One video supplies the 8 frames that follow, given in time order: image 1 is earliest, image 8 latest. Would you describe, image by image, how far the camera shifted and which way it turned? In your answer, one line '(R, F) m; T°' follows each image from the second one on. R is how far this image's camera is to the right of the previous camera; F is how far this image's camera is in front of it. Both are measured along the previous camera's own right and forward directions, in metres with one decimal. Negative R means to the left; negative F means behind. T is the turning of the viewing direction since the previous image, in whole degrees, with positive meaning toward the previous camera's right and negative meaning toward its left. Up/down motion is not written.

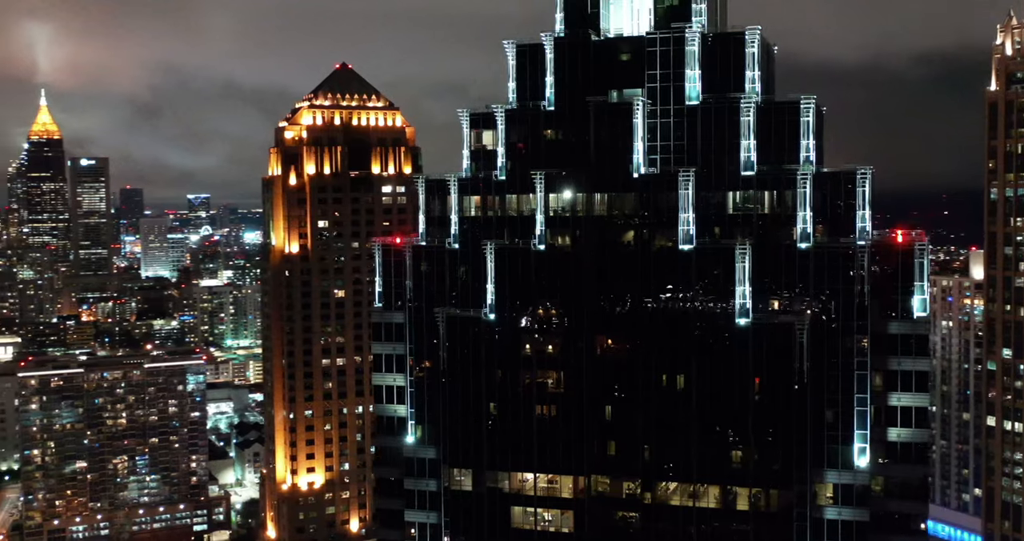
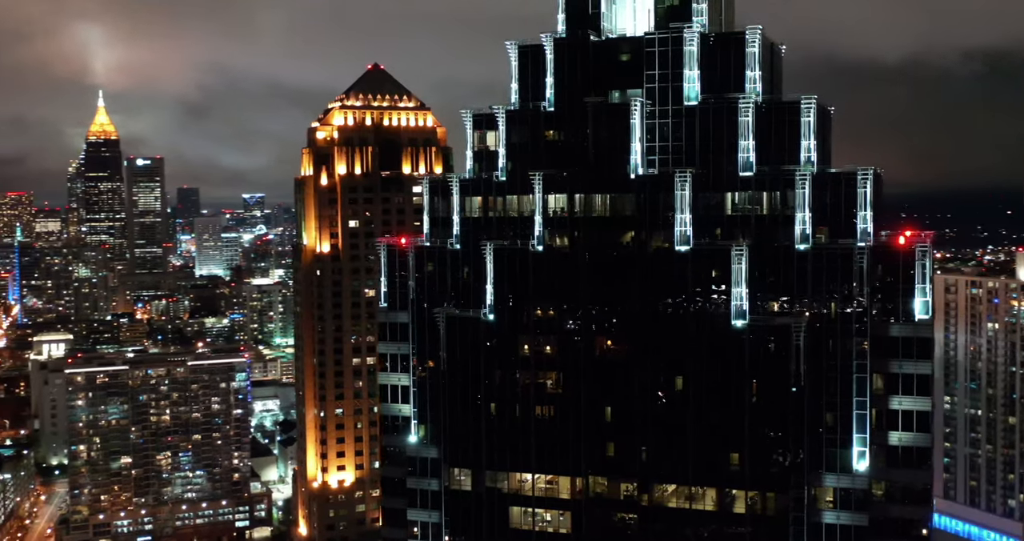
(+1.7, -0.1) m; -2°
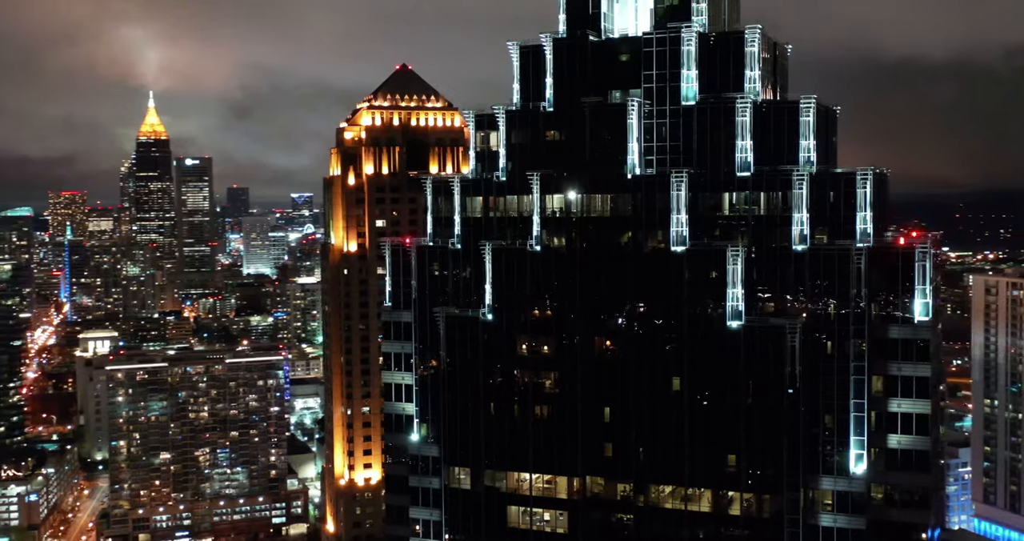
(+1.6, -0.1) m; -2°
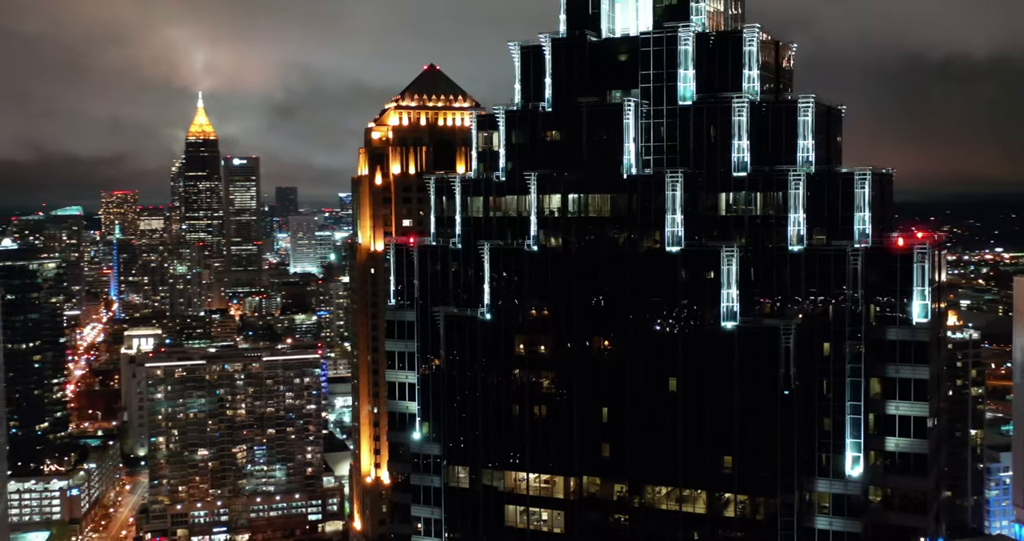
(+1.6, -0.1) m; -2°
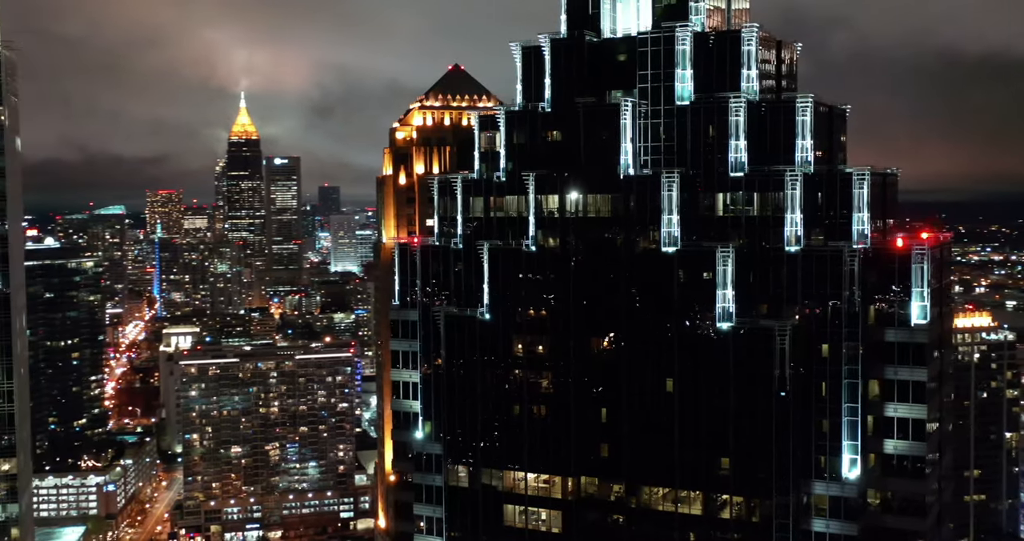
(+1.4, -0.1) m; -2°
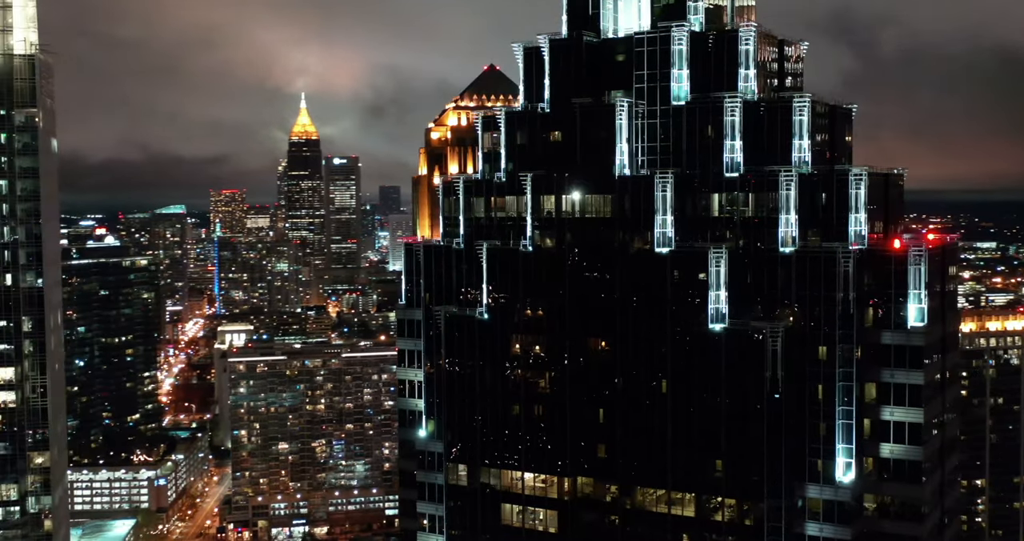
(+2.0, -0.2) m; -2°
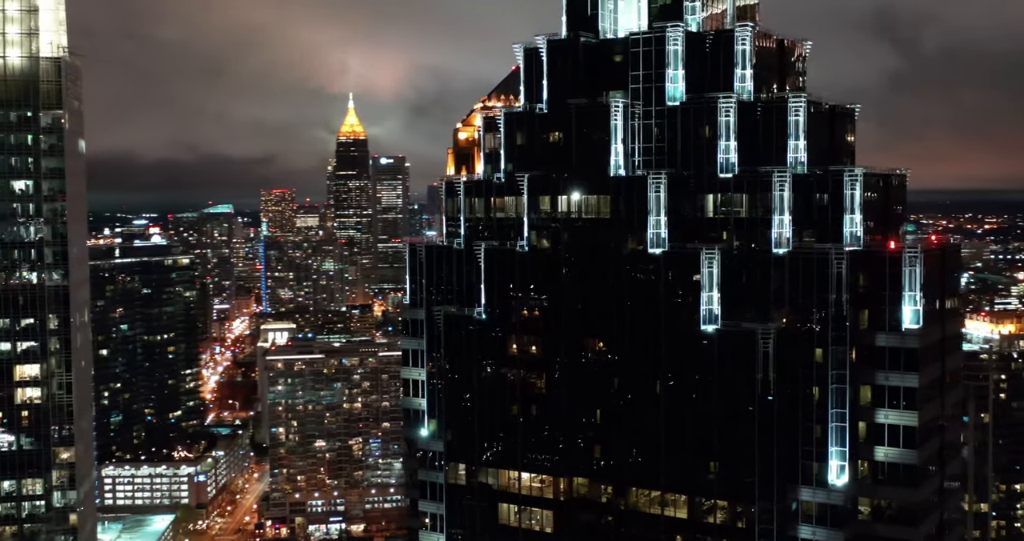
(+1.7, -0.2) m; -2°
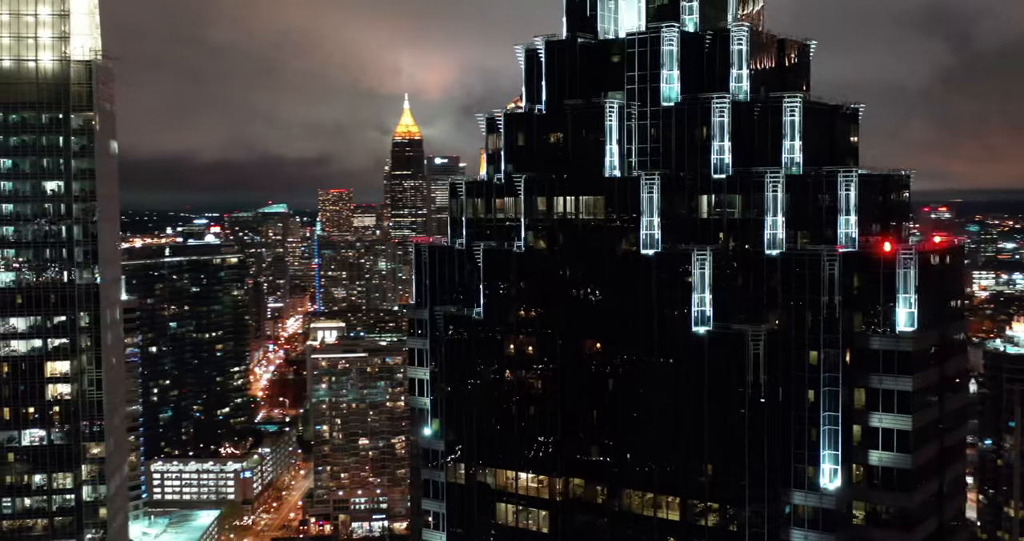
(+2.0, -0.2) m; -2°
